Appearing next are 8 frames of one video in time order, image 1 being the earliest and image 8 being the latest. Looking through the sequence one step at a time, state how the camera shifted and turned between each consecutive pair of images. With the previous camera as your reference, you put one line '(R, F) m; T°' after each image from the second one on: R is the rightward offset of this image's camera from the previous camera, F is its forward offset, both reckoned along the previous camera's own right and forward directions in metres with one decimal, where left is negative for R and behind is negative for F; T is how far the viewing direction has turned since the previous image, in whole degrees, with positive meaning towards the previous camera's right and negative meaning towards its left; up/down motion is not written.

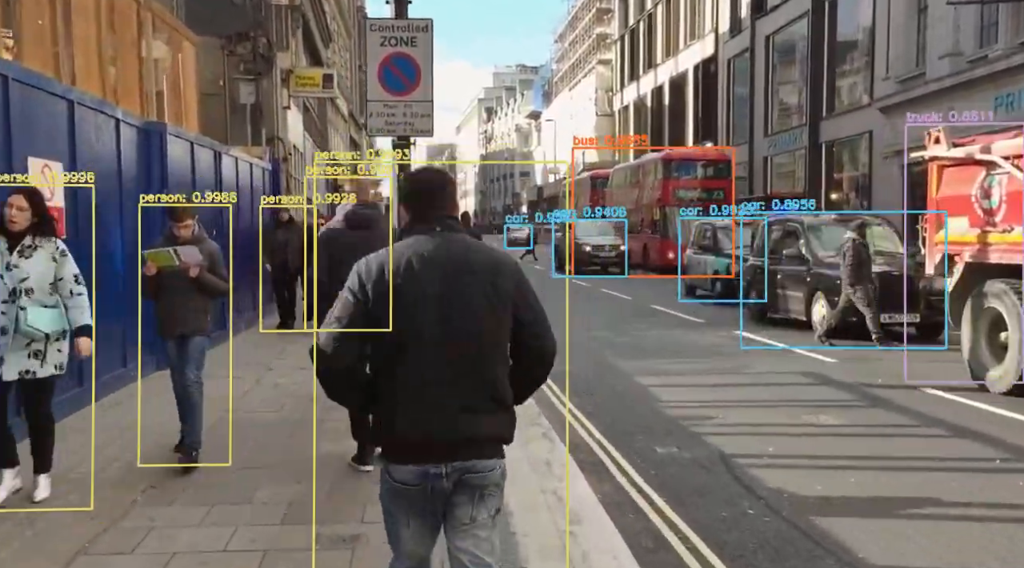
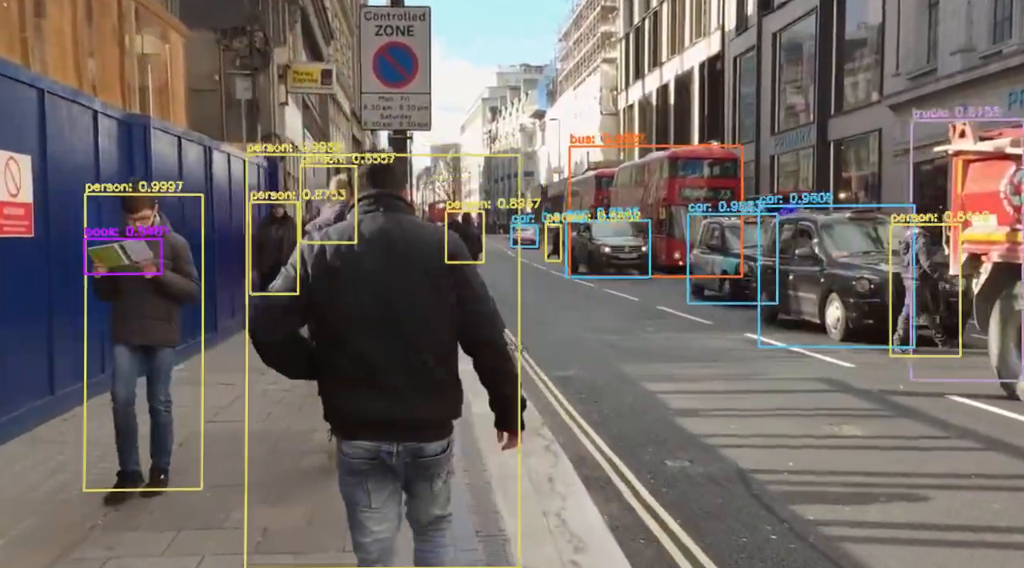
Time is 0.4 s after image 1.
(0.0, +0.5) m; 0°
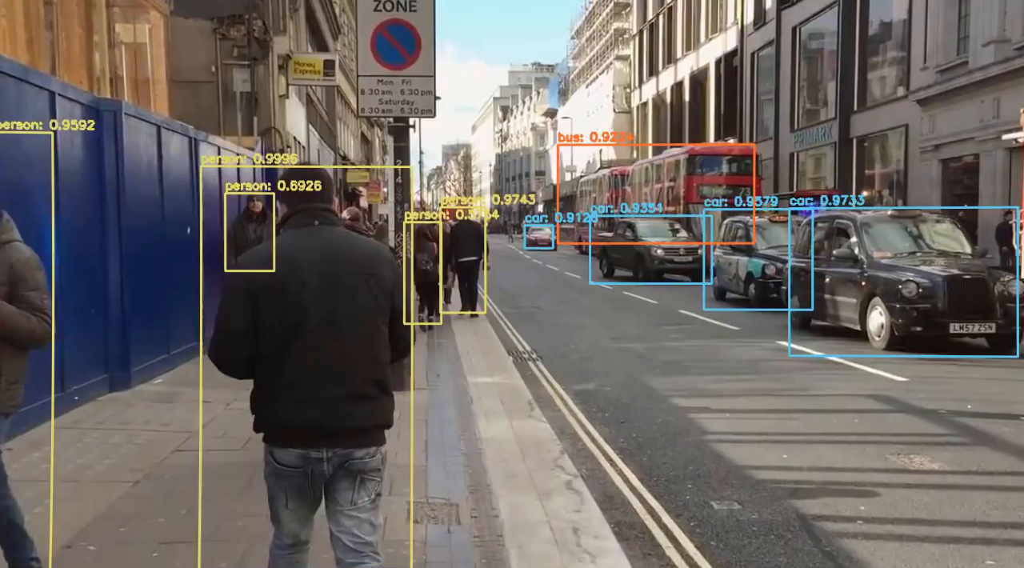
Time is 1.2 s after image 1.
(0.0, +1.1) m; -1°
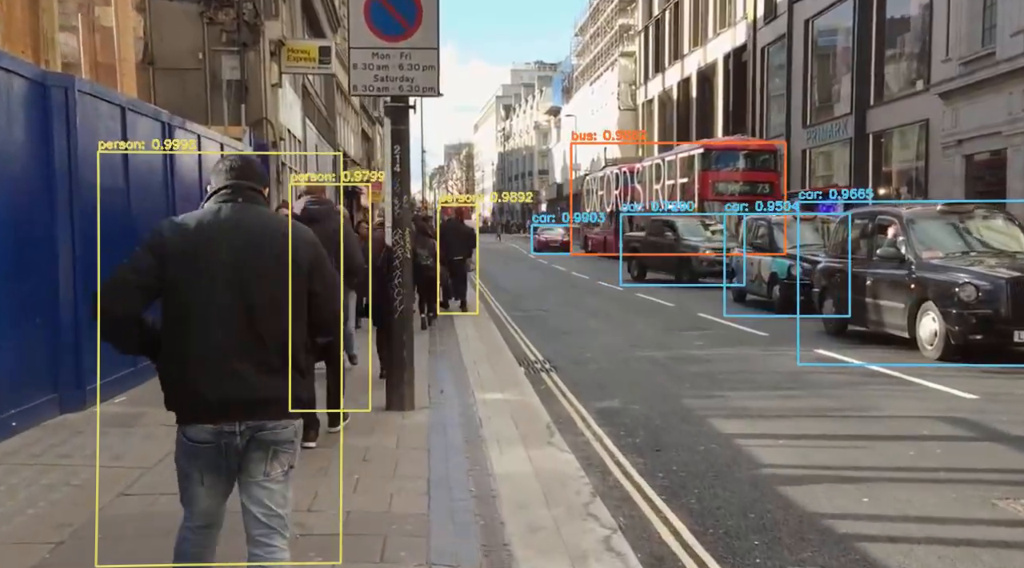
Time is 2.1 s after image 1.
(-0.1, +1.3) m; 0°
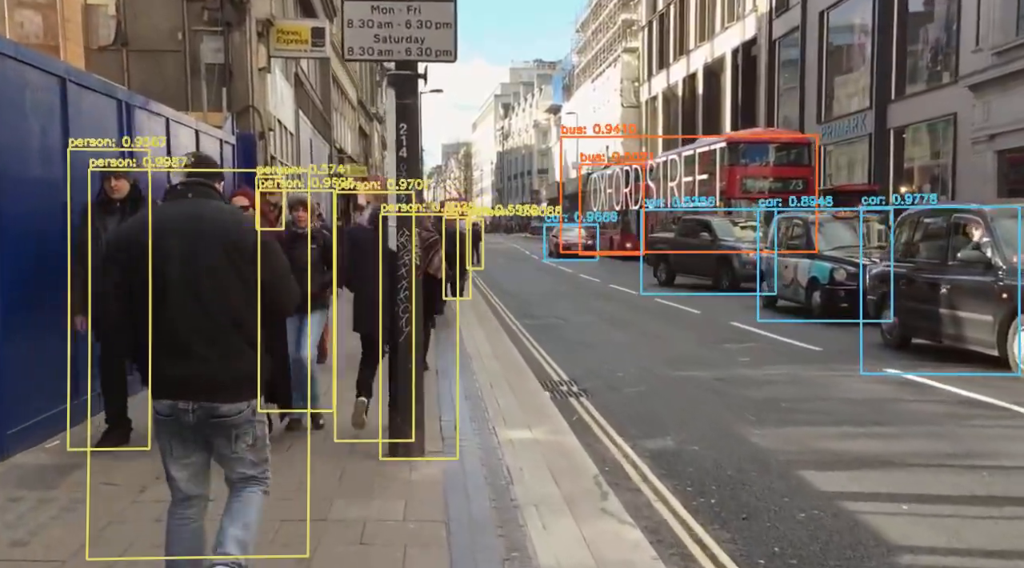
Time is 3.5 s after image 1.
(-0.2, +1.8) m; 0°
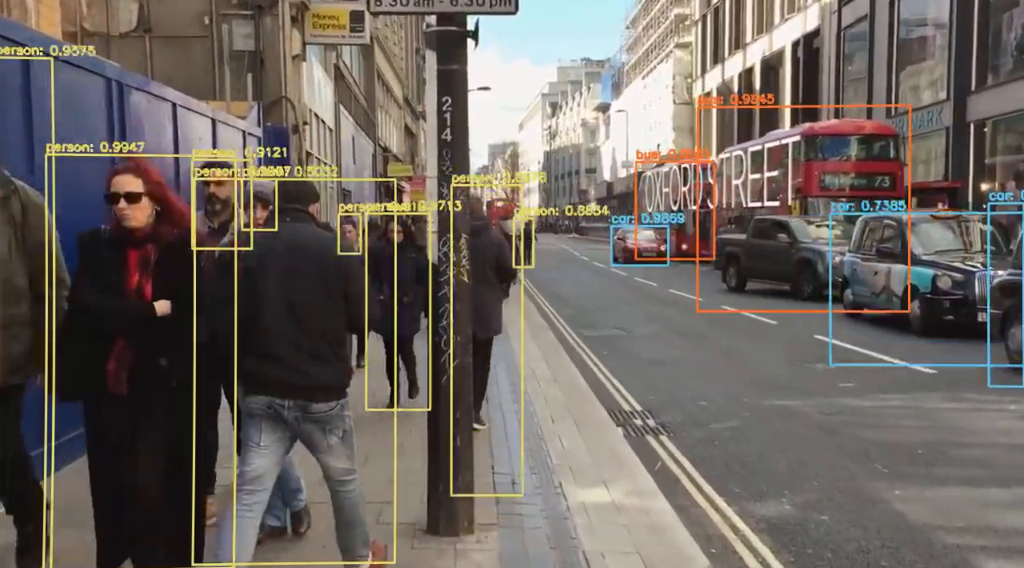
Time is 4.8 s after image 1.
(-0.2, +1.7) m; -2°
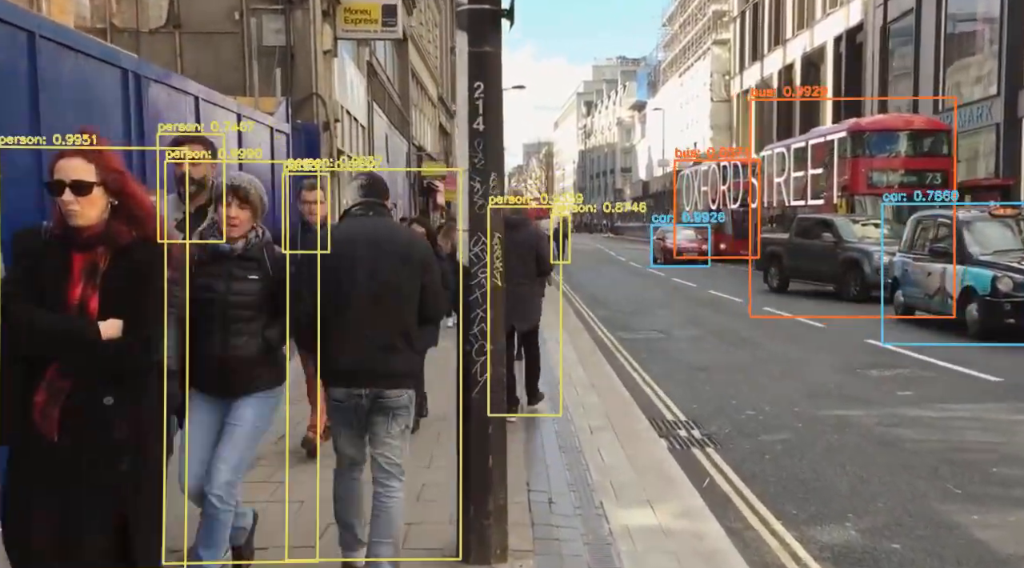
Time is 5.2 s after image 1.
(0.0, +0.5) m; -2°
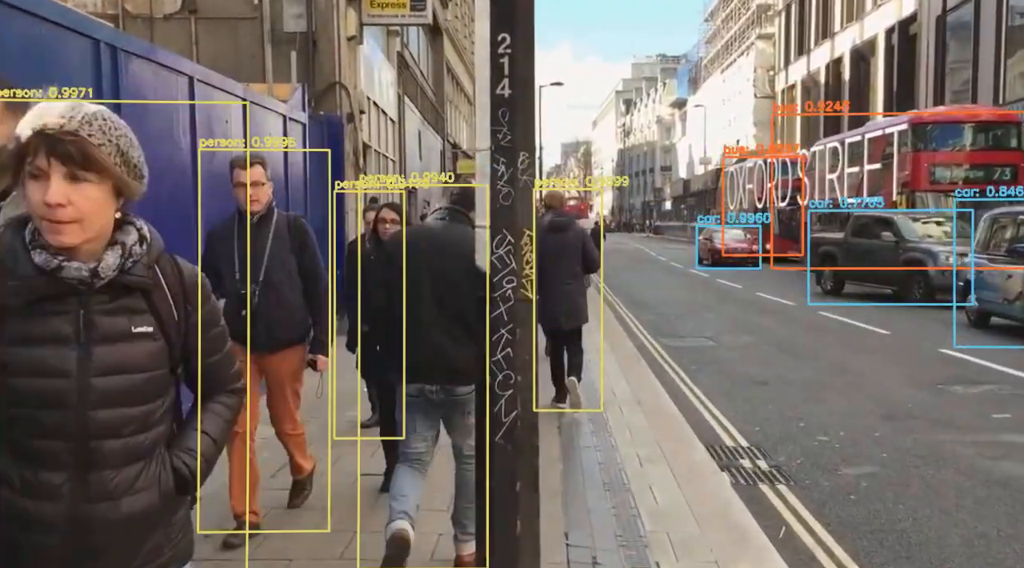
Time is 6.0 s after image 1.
(0.0, +1.2) m; -2°
